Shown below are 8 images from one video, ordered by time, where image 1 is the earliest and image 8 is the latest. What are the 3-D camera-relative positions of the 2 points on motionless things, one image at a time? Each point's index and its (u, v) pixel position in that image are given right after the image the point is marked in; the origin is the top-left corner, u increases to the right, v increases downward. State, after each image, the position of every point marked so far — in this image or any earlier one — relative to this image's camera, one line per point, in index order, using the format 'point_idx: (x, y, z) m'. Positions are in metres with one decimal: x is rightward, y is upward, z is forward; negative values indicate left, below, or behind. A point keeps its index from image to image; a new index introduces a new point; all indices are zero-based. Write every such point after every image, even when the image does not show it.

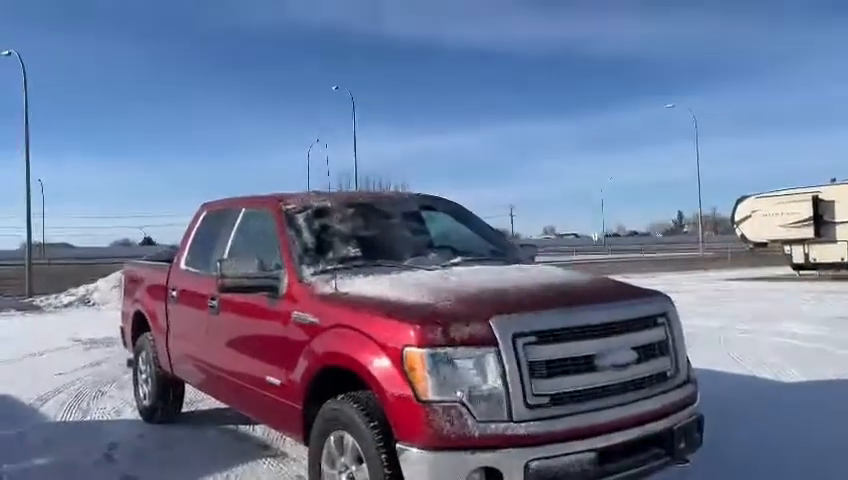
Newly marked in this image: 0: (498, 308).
0: (+0.4, -0.4, +3.8) m
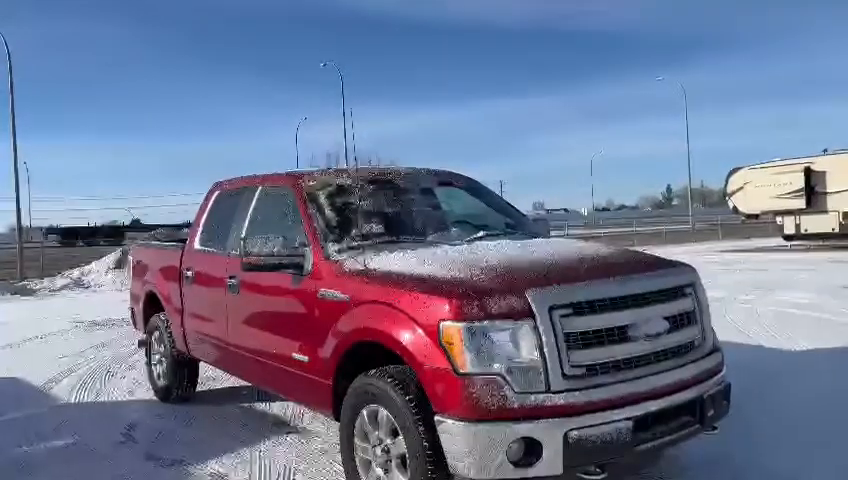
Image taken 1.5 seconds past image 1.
0: (+0.6, -0.2, +3.8) m
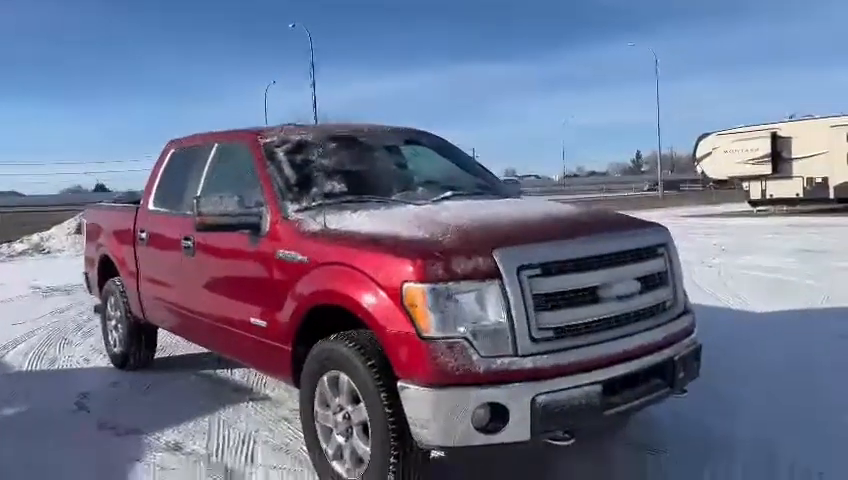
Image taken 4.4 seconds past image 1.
0: (+0.4, 0.0, +3.7) m
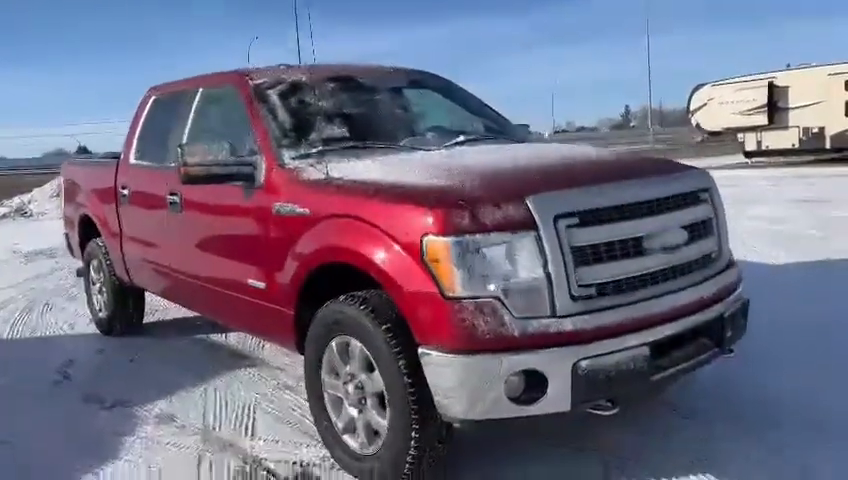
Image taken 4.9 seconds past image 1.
0: (+0.5, +0.2, +3.2) m
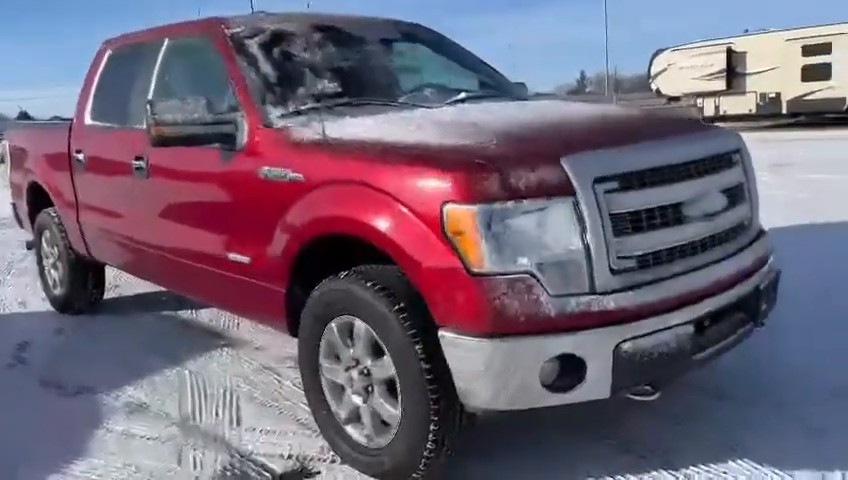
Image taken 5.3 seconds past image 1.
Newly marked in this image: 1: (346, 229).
0: (+0.6, +0.4, +2.8) m
1: (-0.3, 0.0, +3.1) m
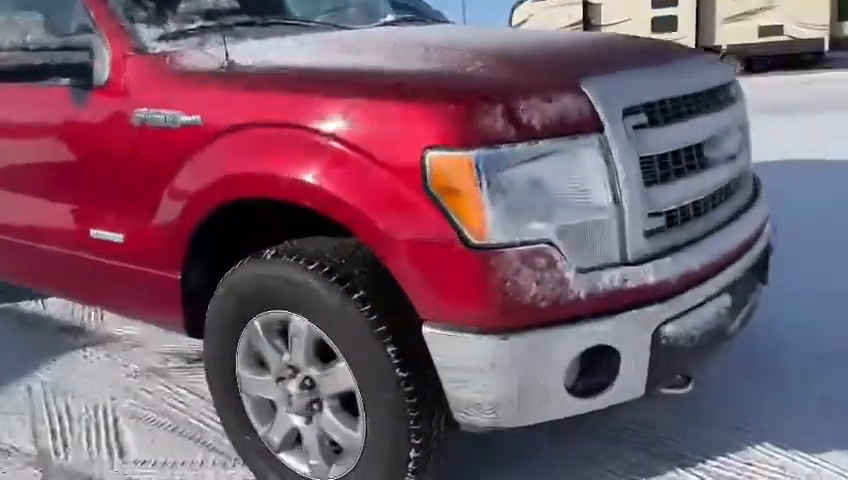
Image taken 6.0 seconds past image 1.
0: (+0.5, +0.5, +2.1) m
1: (-0.5, +0.2, +2.2) m
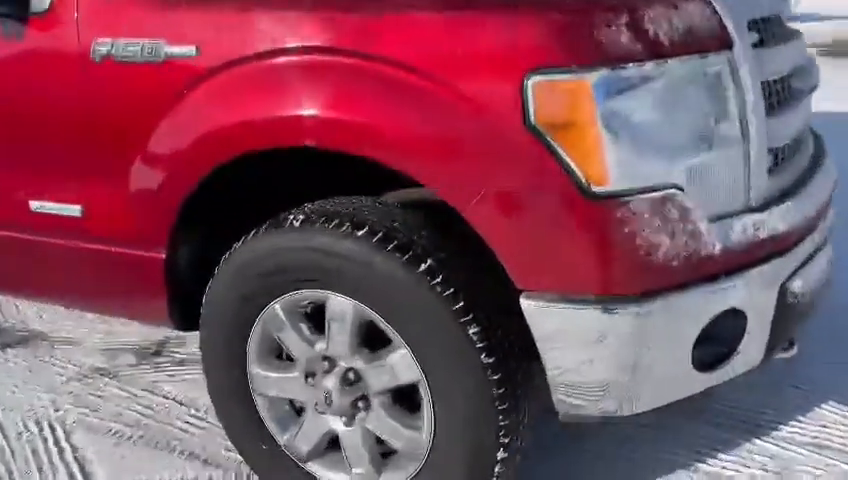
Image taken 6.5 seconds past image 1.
0: (+0.6, +0.7, +1.8) m
1: (-0.3, +0.3, +1.7) m
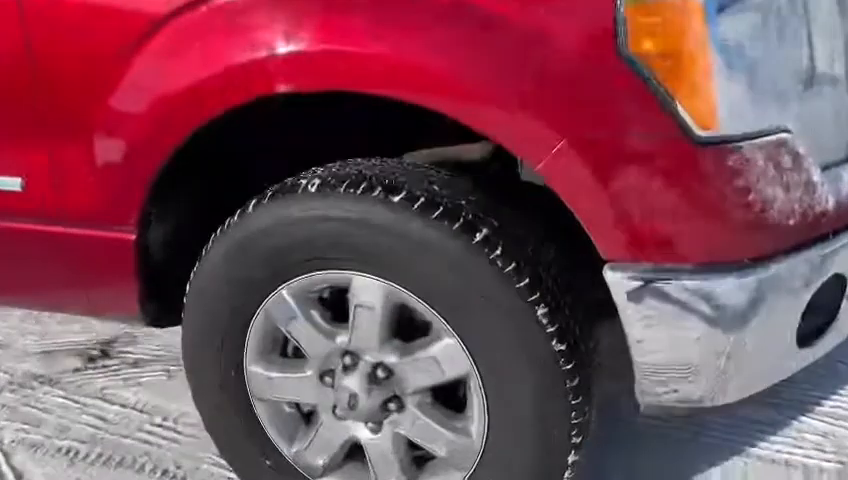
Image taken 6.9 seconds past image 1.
0: (+0.7, +0.7, +1.5) m
1: (-0.2, +0.3, +1.4) m
